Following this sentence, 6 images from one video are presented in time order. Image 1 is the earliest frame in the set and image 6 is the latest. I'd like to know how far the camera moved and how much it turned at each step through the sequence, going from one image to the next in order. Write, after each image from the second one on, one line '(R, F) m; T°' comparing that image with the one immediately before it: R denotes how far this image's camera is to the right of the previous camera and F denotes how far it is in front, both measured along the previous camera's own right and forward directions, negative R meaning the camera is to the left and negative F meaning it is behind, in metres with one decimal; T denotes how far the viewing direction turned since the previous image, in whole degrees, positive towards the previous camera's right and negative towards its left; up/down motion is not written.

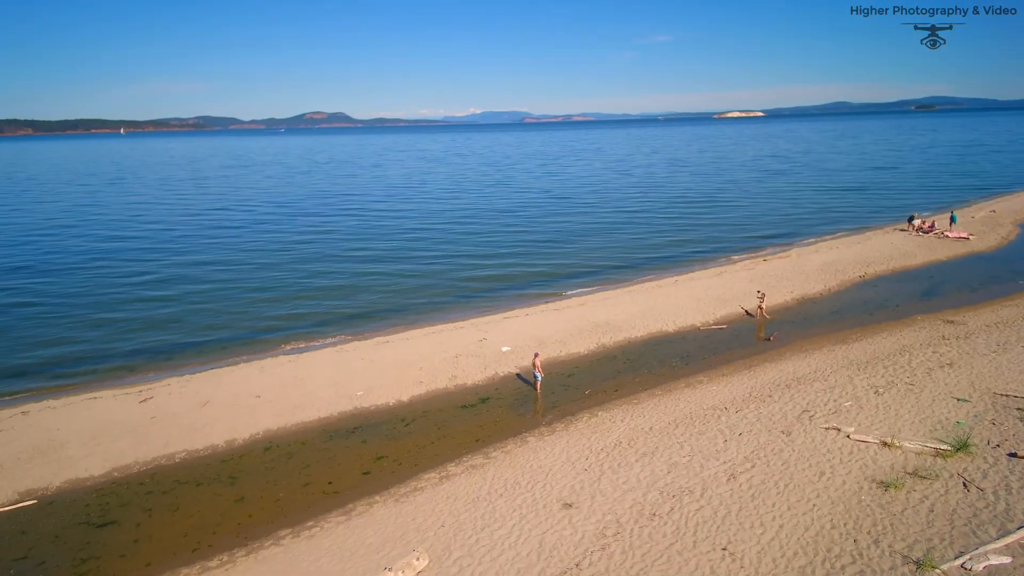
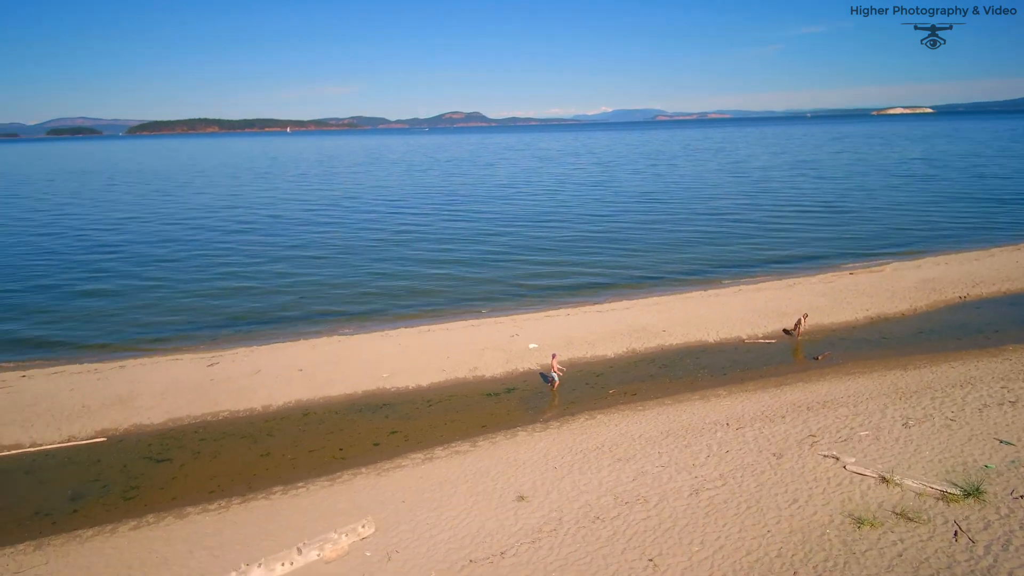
(+2.7, -0.2) m; -12°
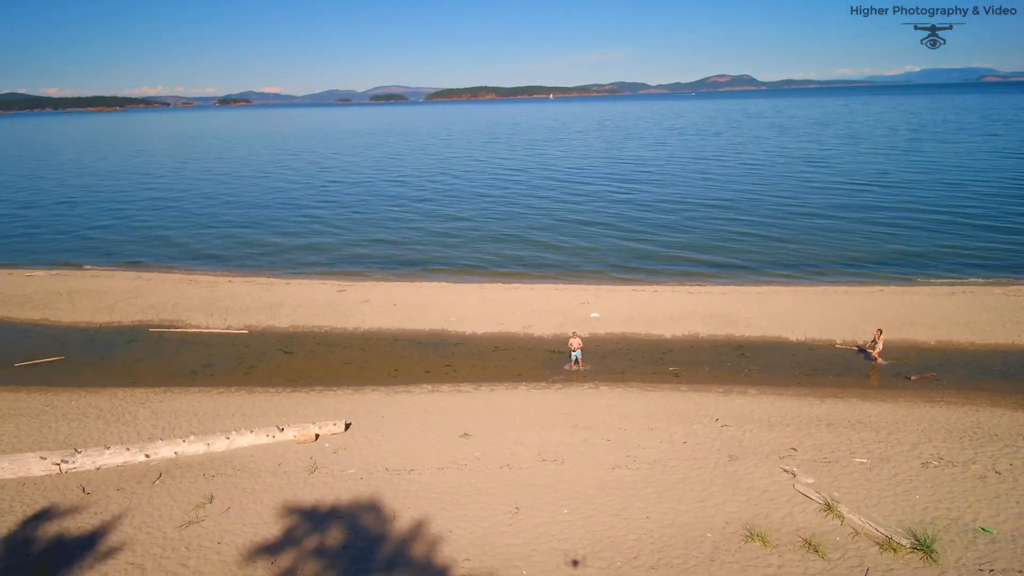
(+5.2, +0.1) m; -23°
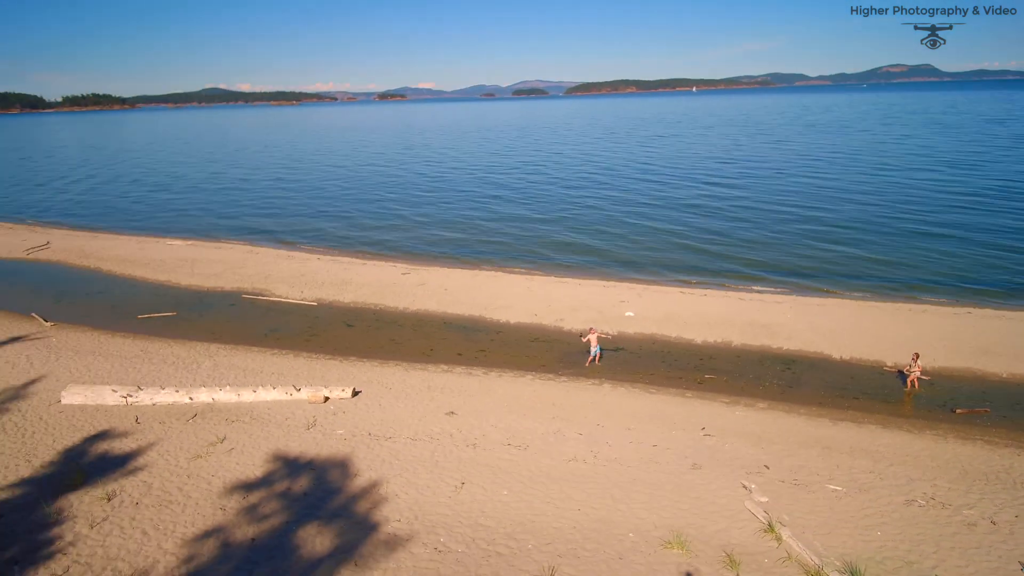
(+2.8, -0.1) m; -13°
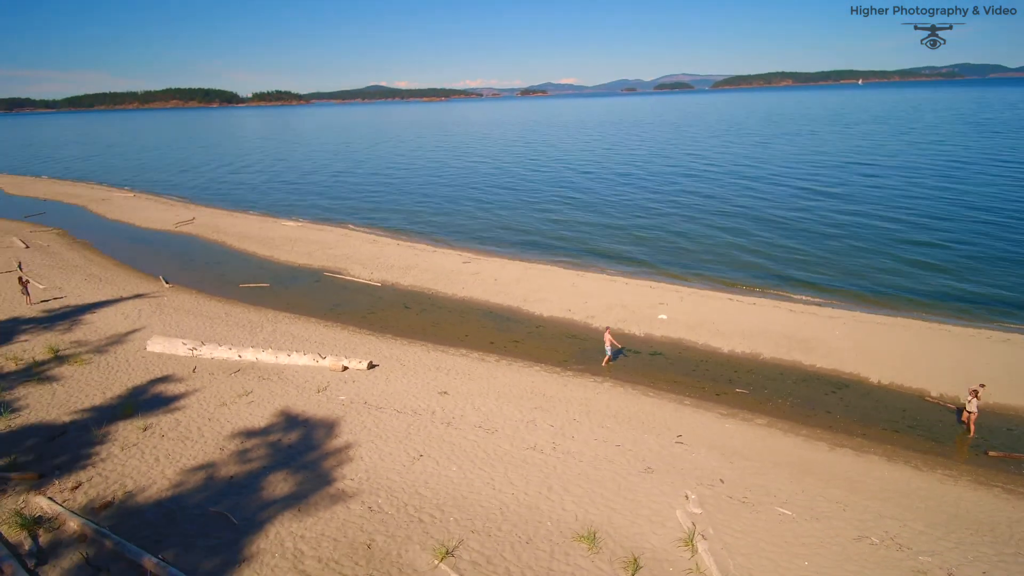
(+2.9, -0.1) m; -13°
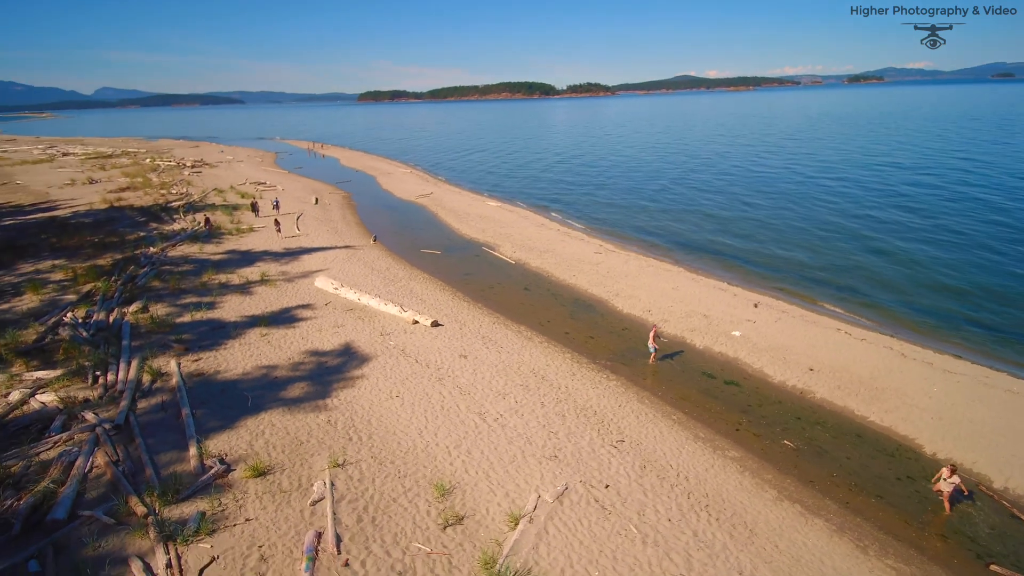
(+5.8, +0.4) m; -27°
